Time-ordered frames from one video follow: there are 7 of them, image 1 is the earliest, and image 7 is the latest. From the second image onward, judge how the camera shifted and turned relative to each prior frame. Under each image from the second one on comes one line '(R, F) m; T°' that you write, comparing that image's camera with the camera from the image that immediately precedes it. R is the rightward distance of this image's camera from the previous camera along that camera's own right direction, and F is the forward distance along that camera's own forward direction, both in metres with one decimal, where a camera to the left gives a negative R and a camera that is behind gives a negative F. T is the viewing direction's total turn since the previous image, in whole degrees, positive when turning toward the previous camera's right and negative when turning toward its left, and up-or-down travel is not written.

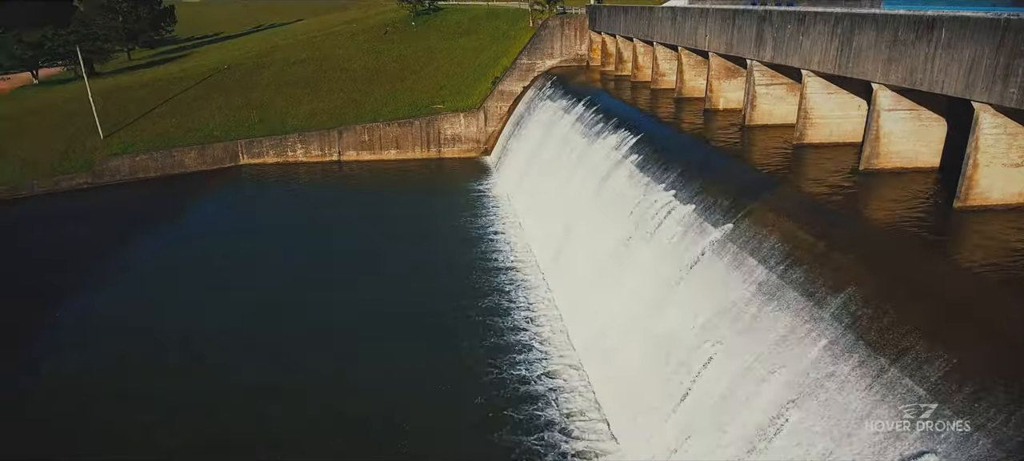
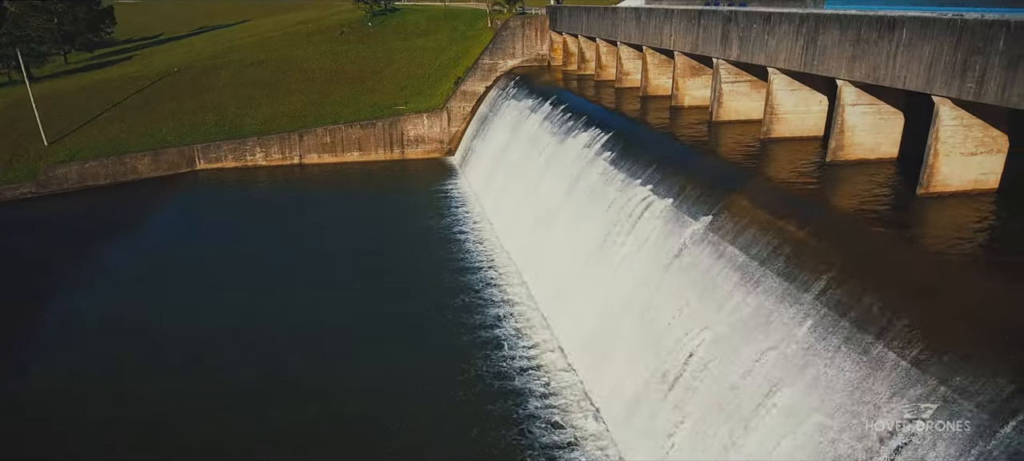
(-0.7, -0.2) m; +4°
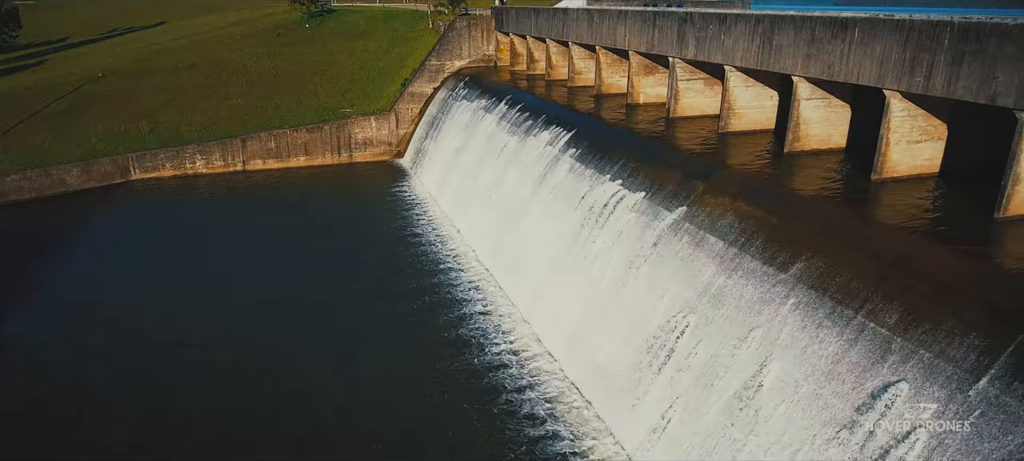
(-1.1, -0.2) m; +6°
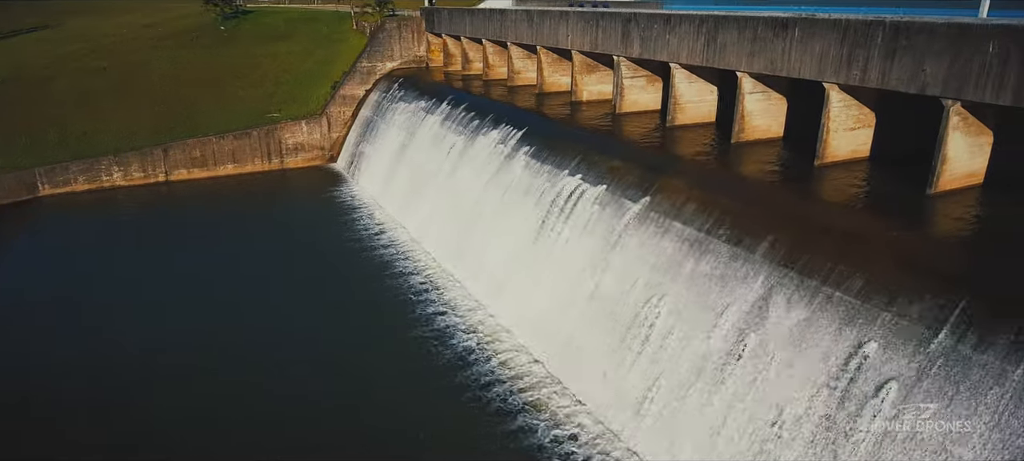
(-1.2, -0.2) m; +8°
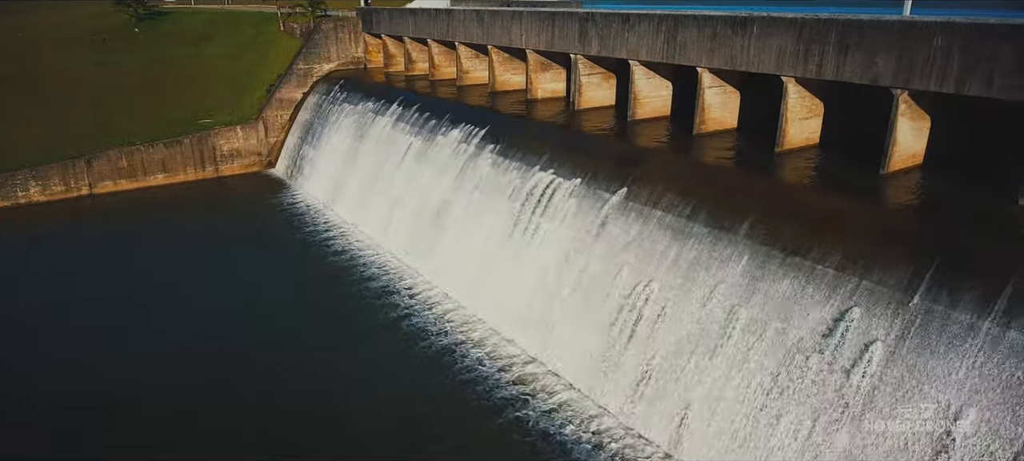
(-1.5, -0.2) m; +8°
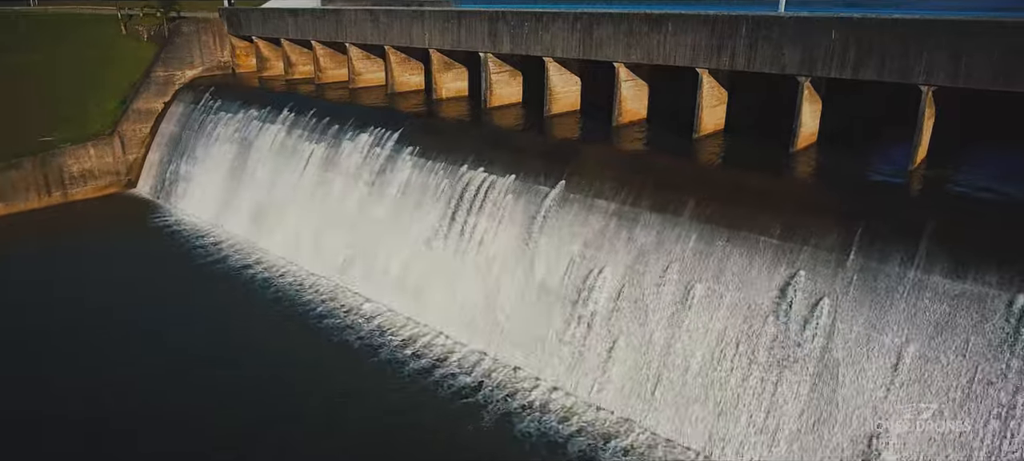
(-2.1, +0.2) m; +13°
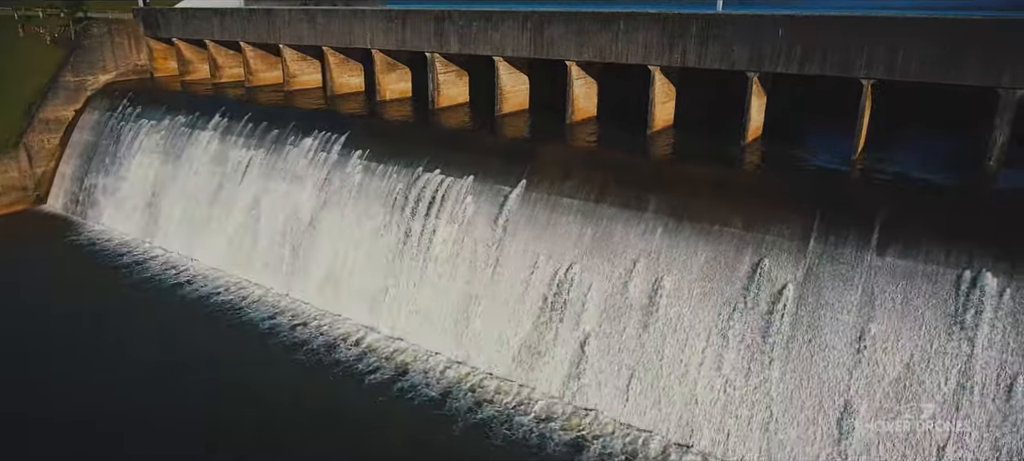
(-0.9, +0.2) m; +7°
